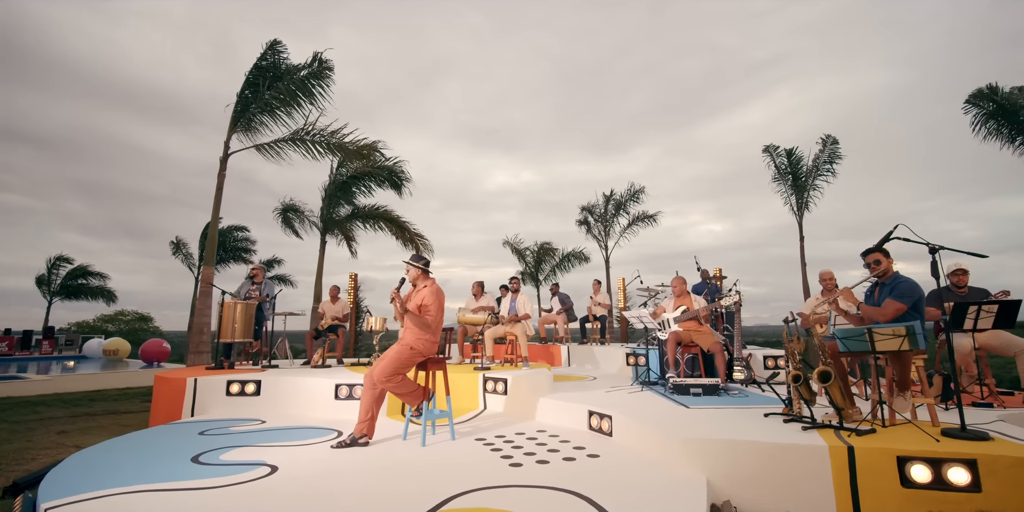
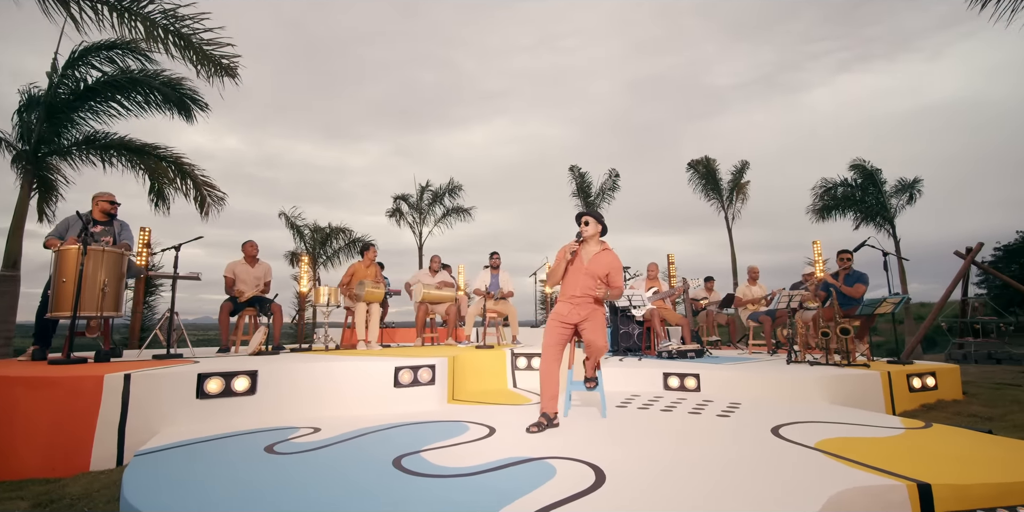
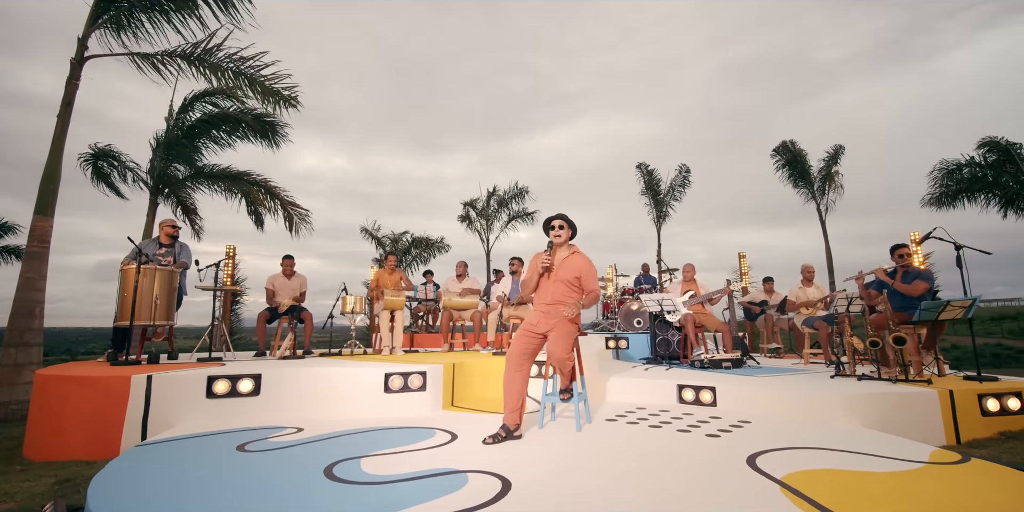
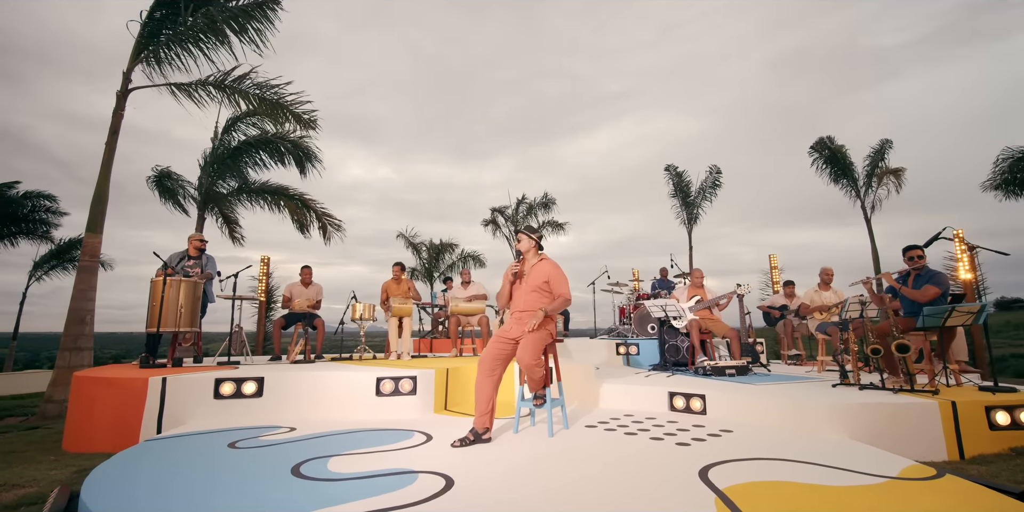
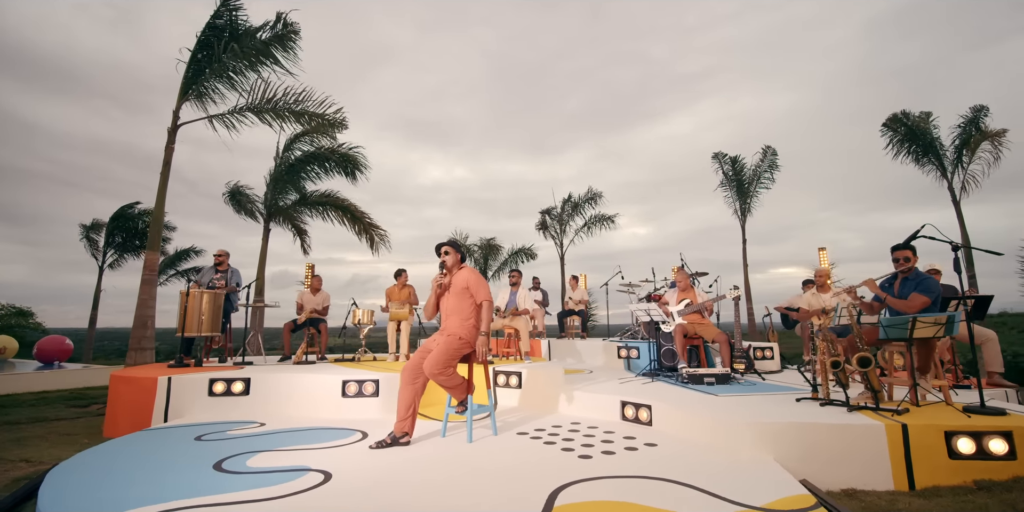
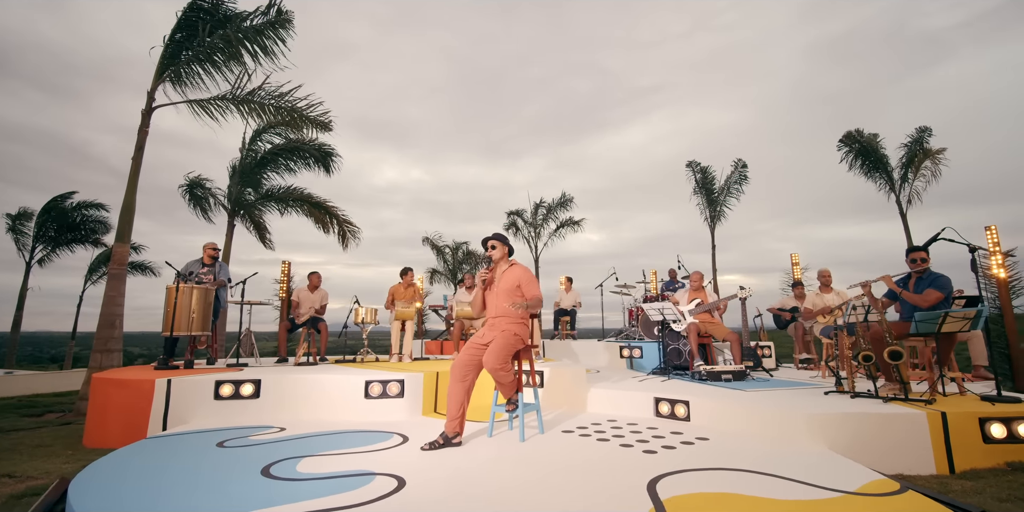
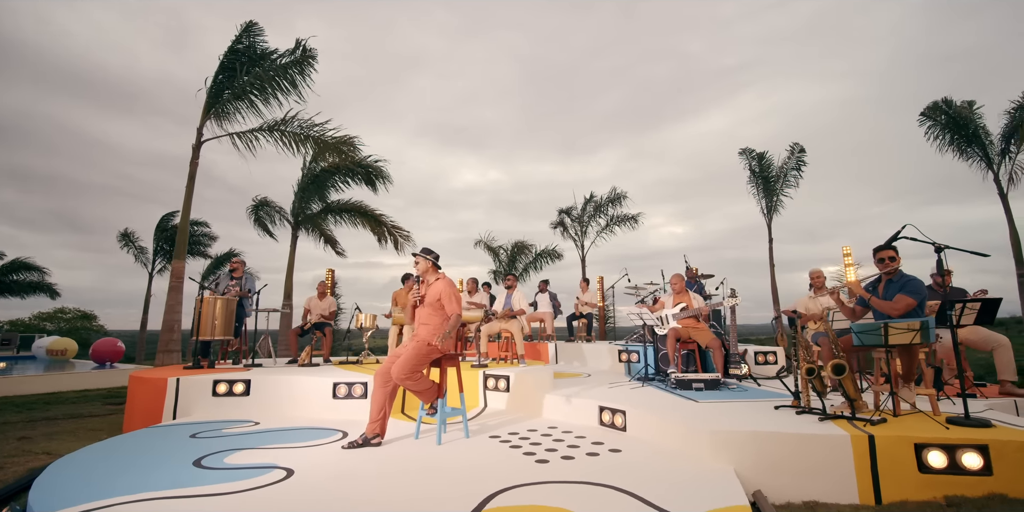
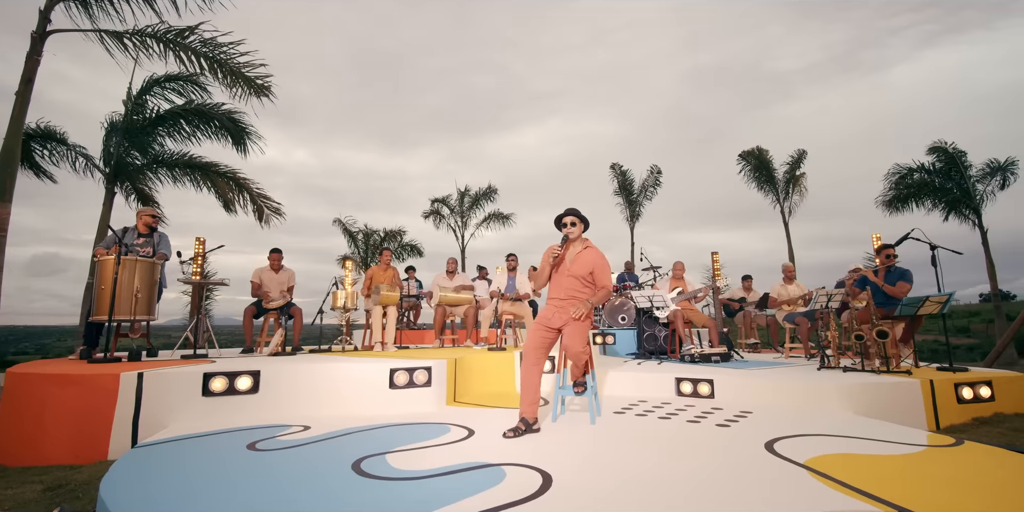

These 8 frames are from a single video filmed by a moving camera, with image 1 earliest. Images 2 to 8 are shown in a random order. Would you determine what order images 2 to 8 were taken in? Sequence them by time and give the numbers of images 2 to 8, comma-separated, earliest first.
7, 5, 6, 4, 3, 8, 2
